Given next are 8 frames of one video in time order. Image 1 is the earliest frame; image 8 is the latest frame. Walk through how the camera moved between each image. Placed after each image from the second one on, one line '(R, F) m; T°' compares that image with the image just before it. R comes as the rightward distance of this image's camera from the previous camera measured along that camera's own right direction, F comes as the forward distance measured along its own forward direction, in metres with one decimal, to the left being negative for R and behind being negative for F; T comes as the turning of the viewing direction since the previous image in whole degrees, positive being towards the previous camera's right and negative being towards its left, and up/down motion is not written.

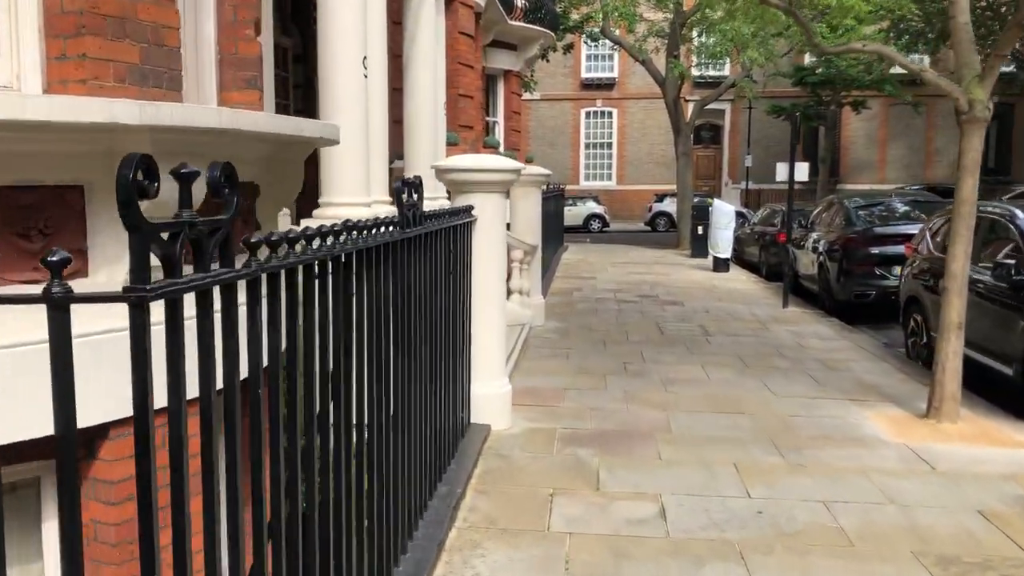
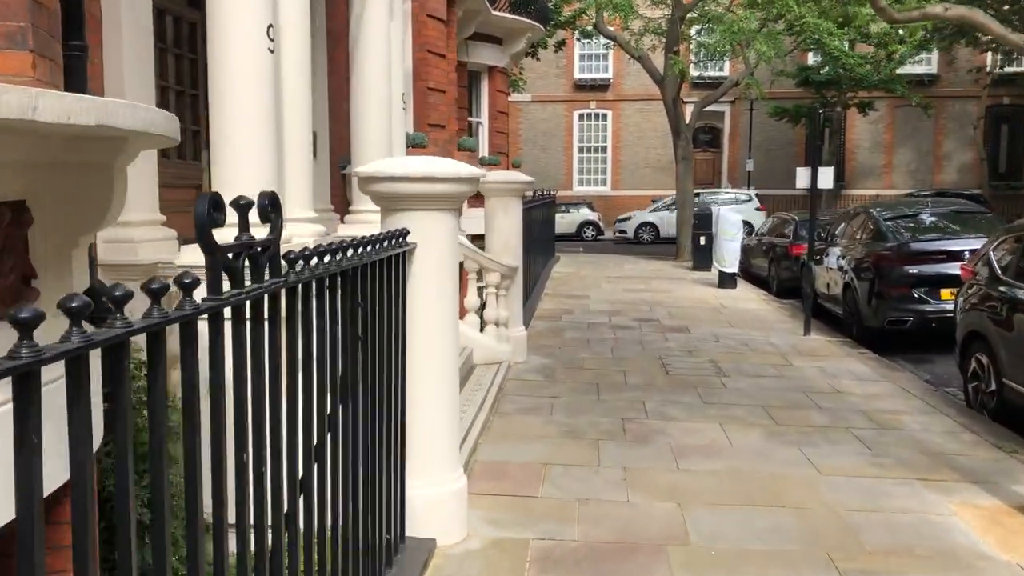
(+0.2, +1.6) m; 0°
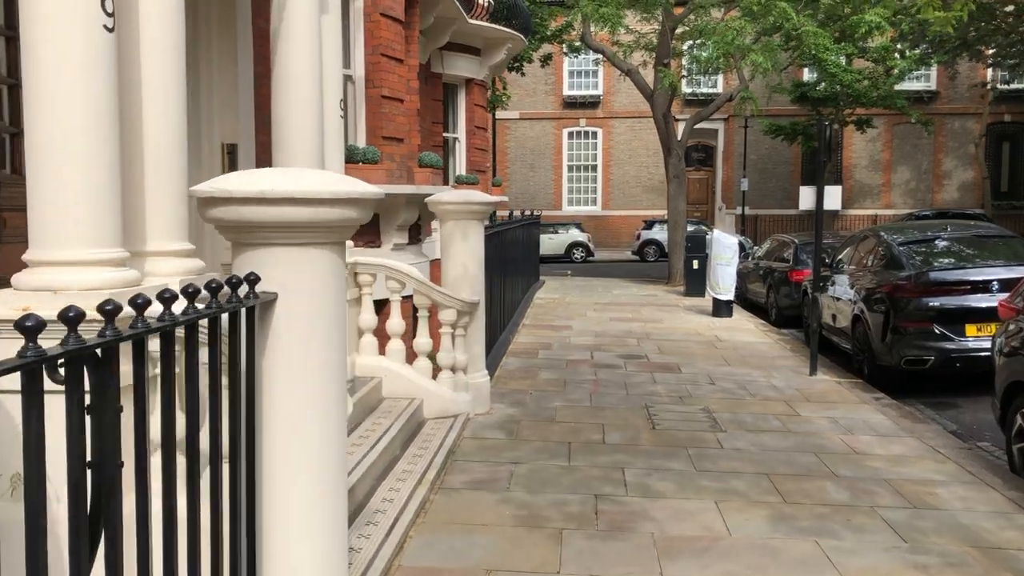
(+0.3, +1.2) m; 0°
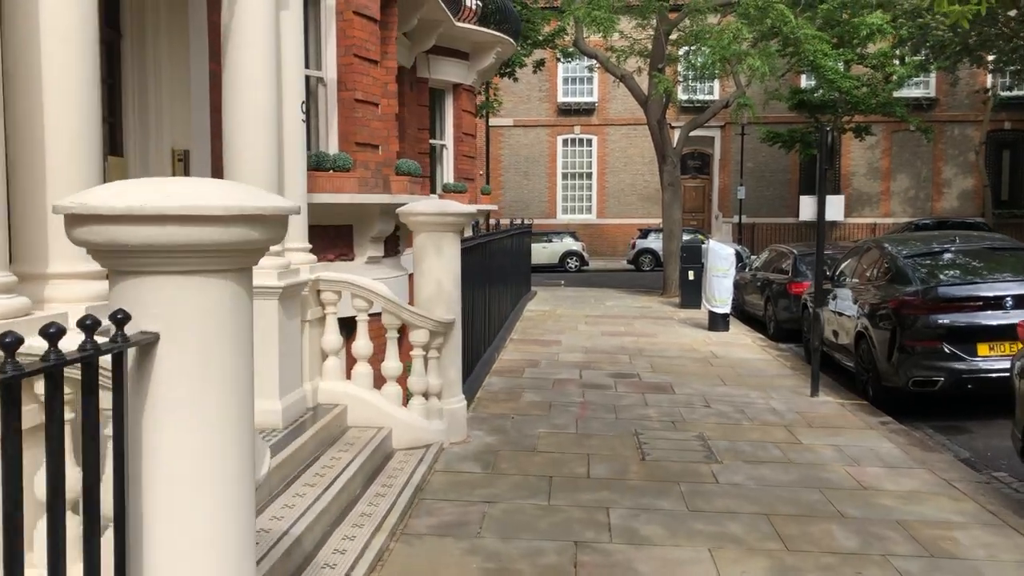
(+0.2, +0.5) m; 0°
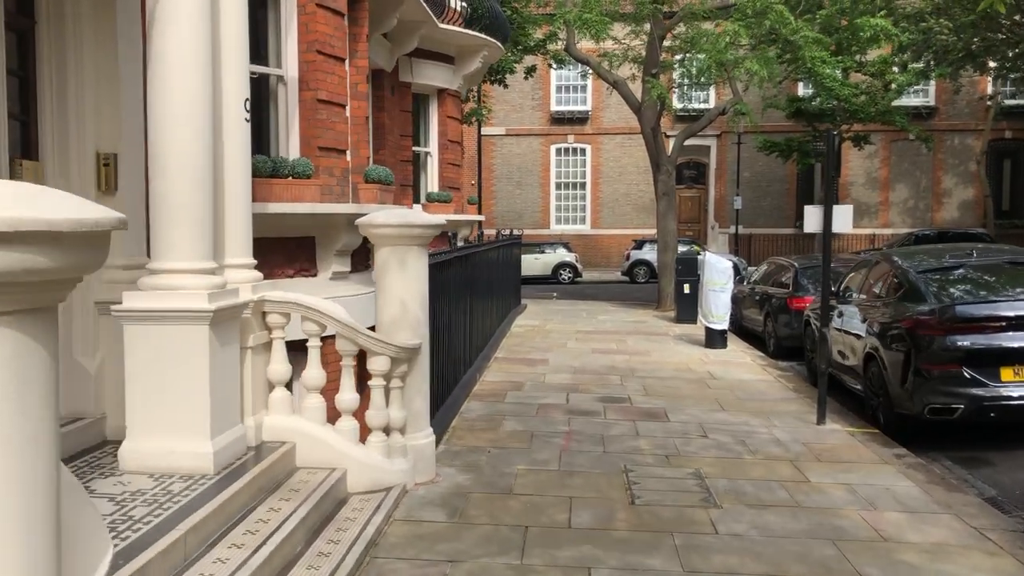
(+0.2, +0.7) m; 0°
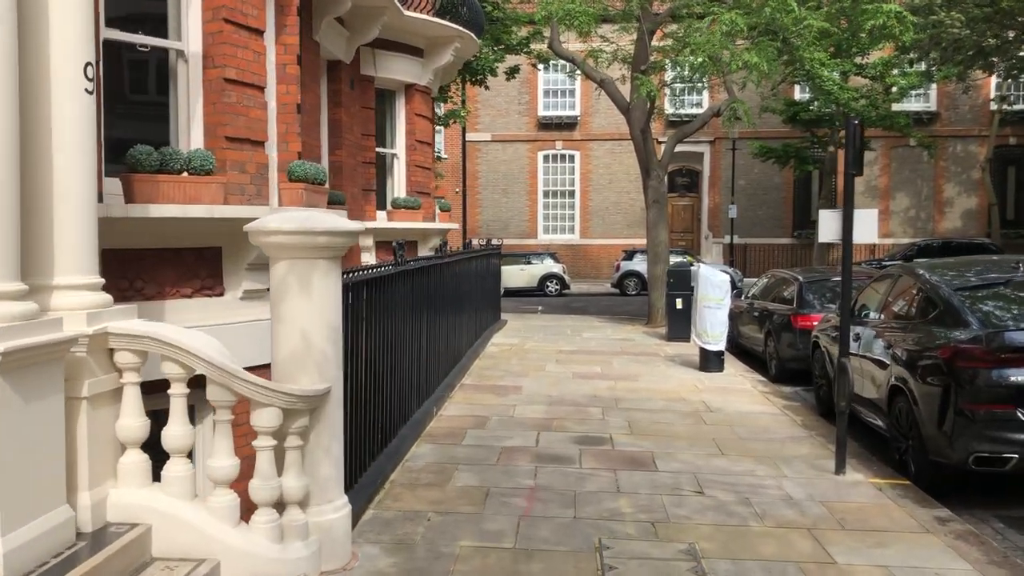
(+0.3, +1.3) m; 0°
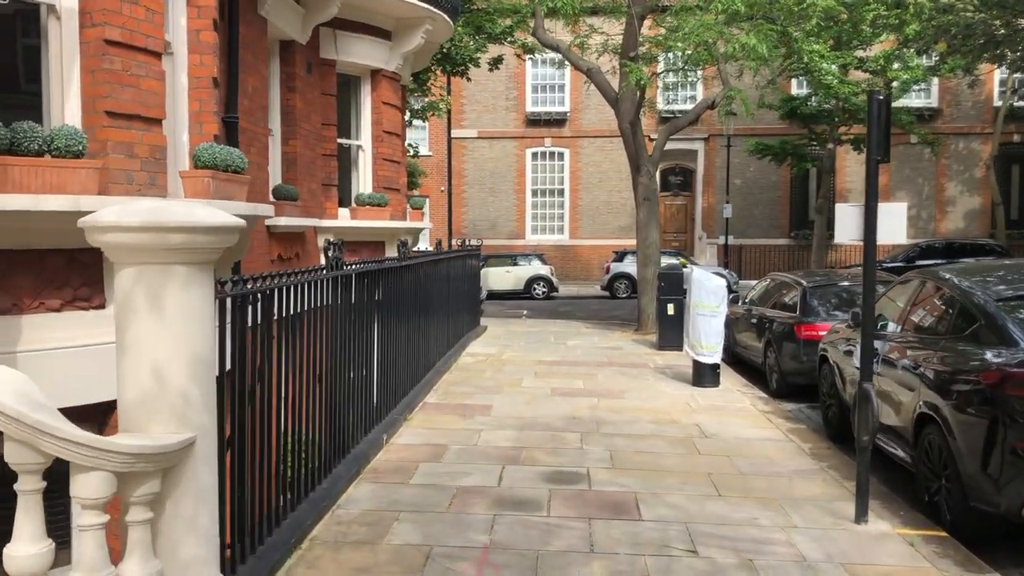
(+0.3, +1.1) m; 0°
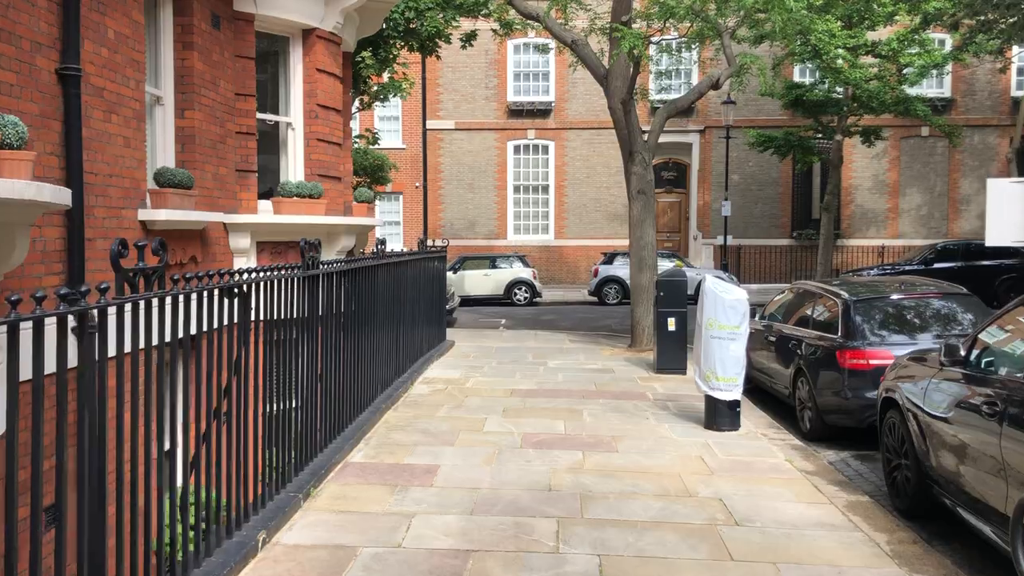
(+0.3, +2.2) m; +1°
